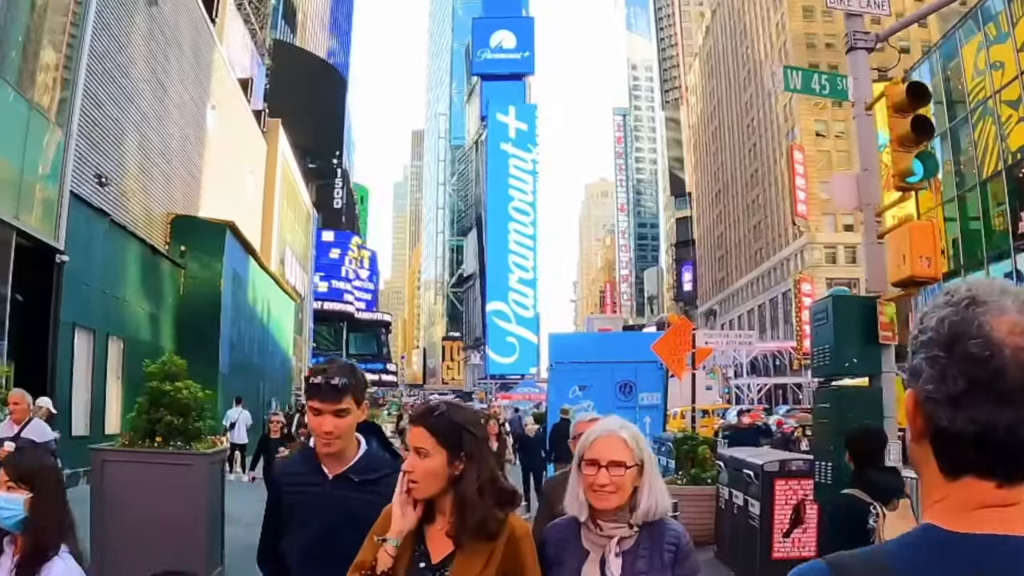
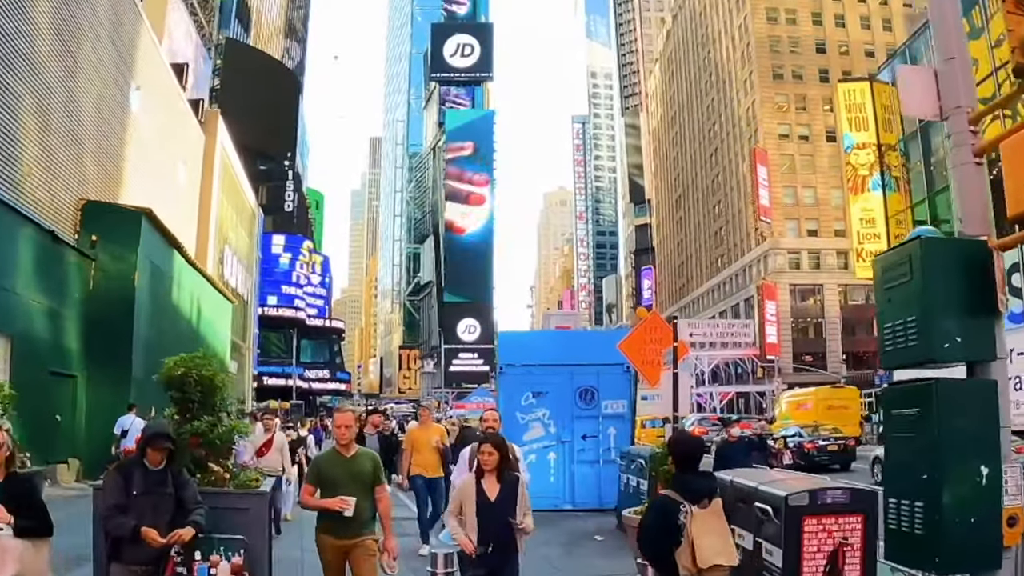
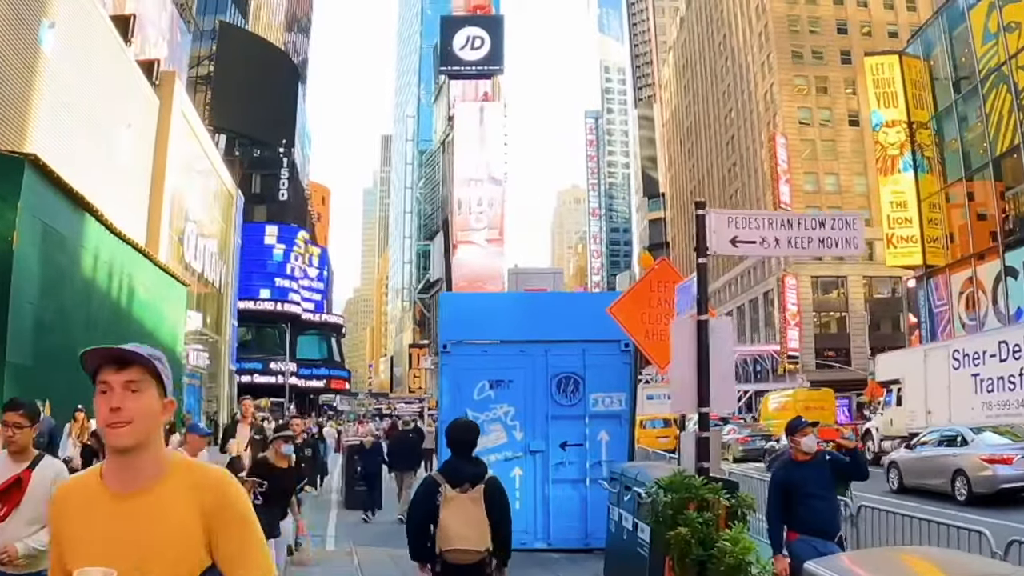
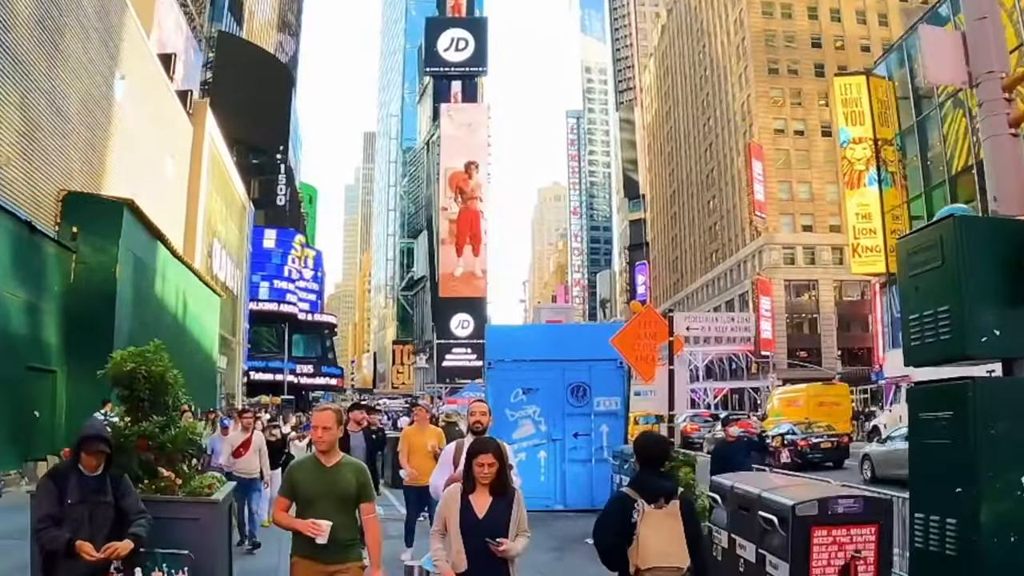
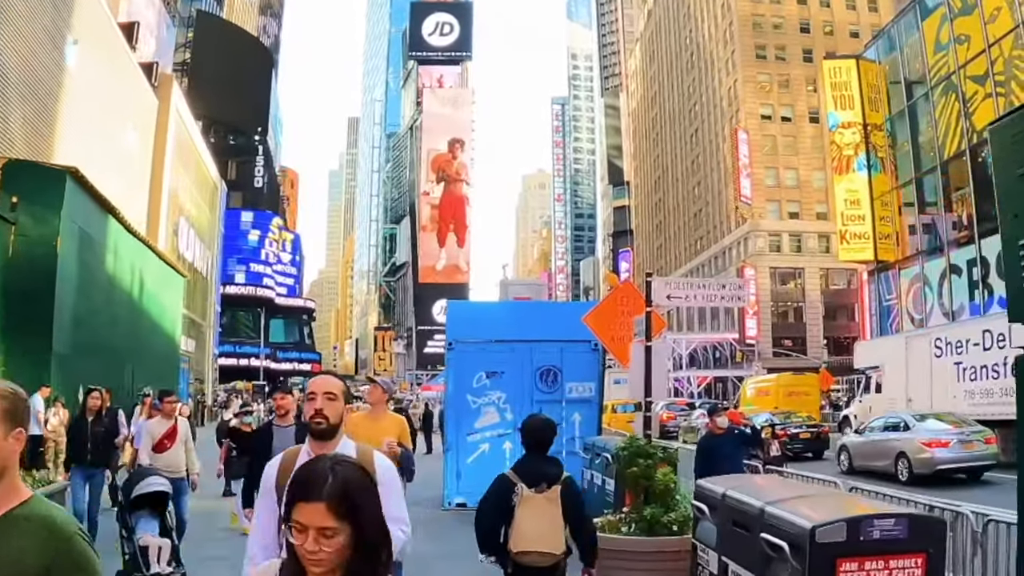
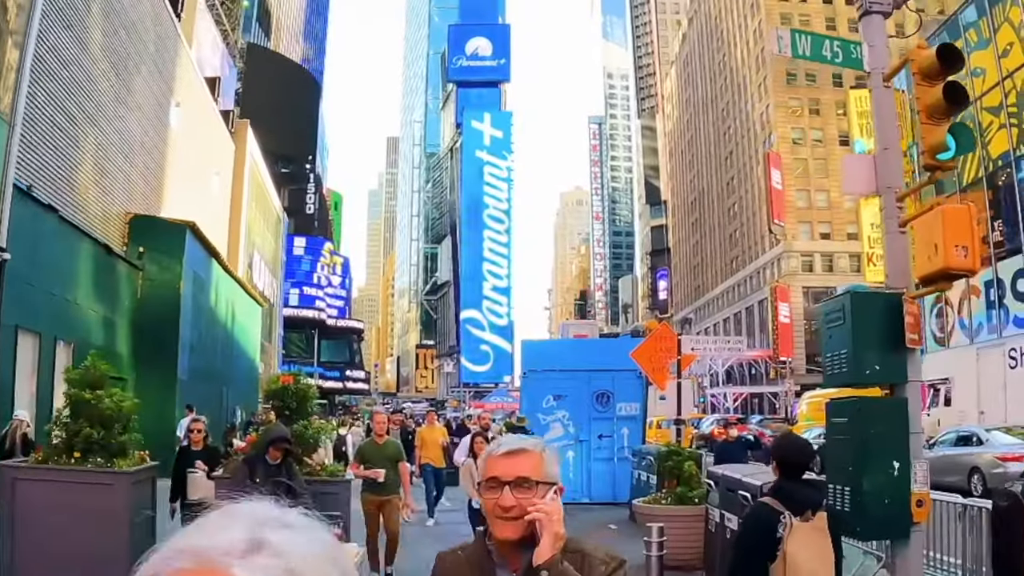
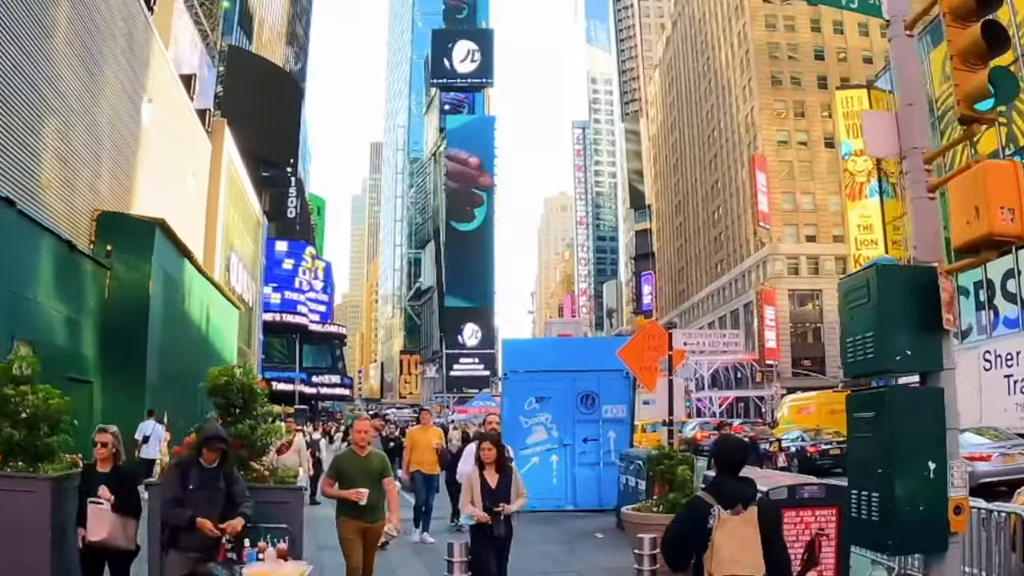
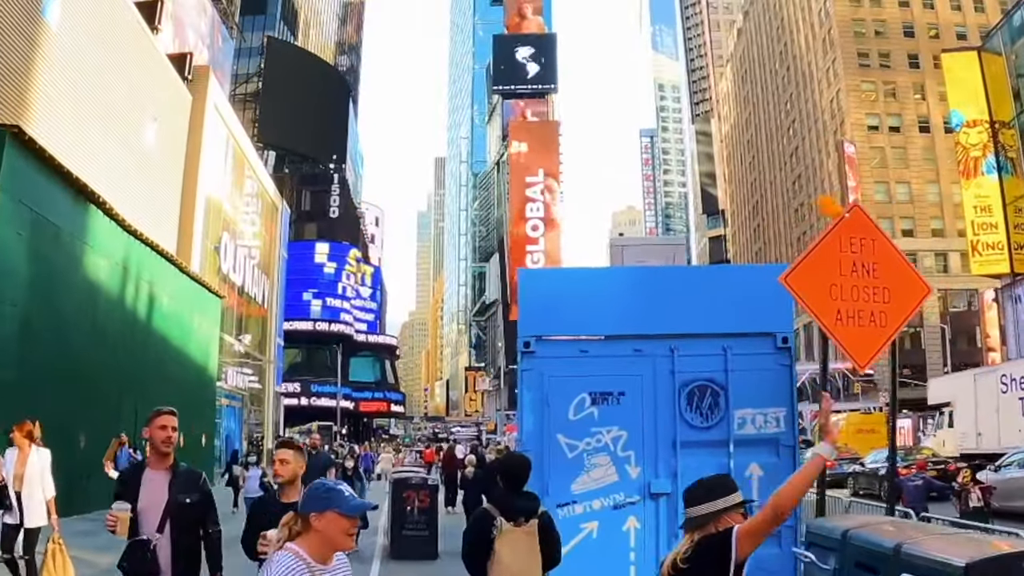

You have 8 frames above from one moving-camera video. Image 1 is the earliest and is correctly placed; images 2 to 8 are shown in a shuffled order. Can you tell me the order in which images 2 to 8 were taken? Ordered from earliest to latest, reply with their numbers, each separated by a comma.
6, 7, 2, 4, 5, 3, 8
